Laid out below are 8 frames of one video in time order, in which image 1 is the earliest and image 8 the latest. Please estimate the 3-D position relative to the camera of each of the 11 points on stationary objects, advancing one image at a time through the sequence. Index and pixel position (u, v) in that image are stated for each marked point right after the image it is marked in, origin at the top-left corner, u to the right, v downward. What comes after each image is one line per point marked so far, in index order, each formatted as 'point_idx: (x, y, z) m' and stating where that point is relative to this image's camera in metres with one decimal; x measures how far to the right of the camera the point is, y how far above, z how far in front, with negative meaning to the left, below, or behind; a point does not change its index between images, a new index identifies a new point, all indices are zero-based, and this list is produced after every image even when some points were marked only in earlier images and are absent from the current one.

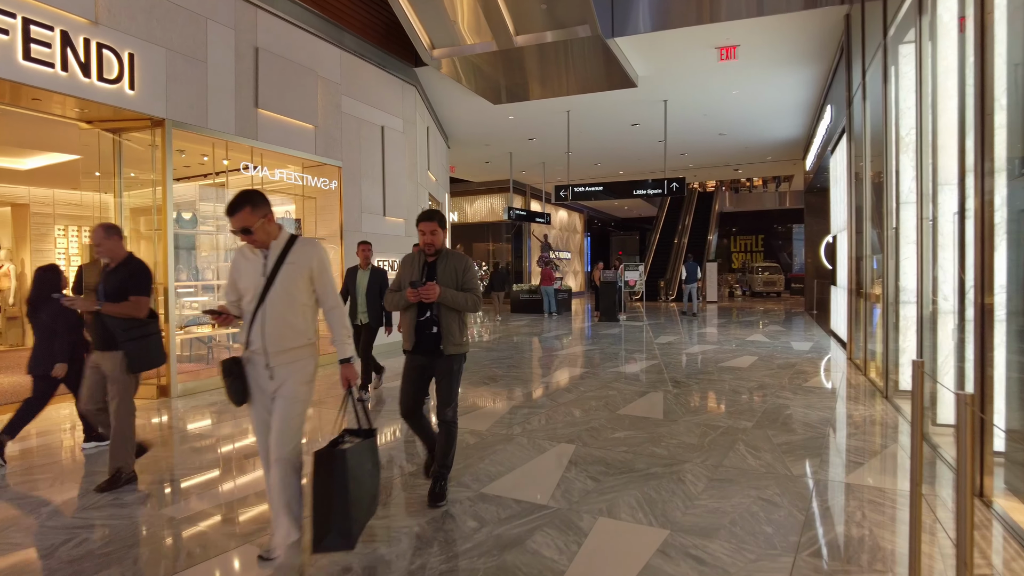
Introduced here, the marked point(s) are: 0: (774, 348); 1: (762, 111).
0: (+3.4, -0.8, +8.3) m
1: (+4.6, +3.2, +11.5) m
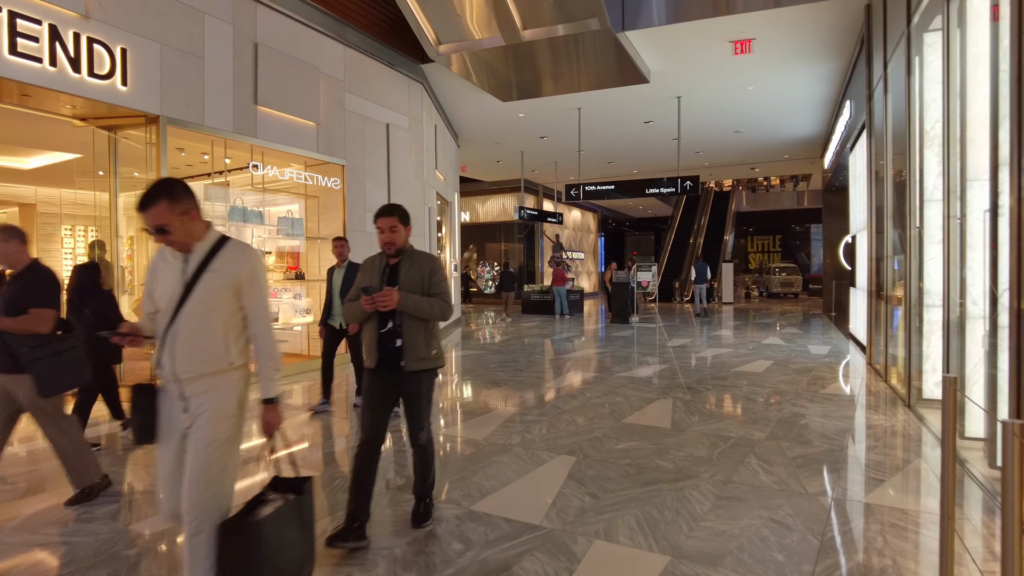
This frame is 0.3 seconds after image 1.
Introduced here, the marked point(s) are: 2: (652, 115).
0: (+3.5, -0.8, +8.0) m
1: (+4.7, +3.2, +11.2) m
2: (+2.6, +3.2, +11.5) m
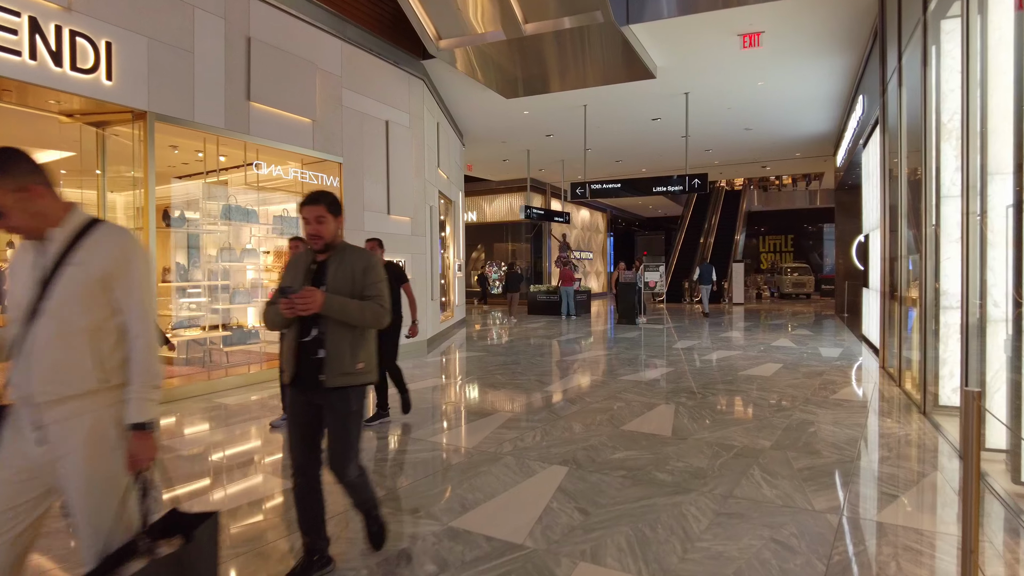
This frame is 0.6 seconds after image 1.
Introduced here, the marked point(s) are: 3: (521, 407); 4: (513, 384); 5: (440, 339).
0: (+3.6, -0.8, +7.8) m
1: (+4.8, +3.2, +10.9) m
2: (+2.6, +3.1, +11.3) m
3: (+0.1, -1.0, +5.1) m
4: (0.0, -1.0, +6.5) m
5: (-1.2, -0.8, +10.5) m
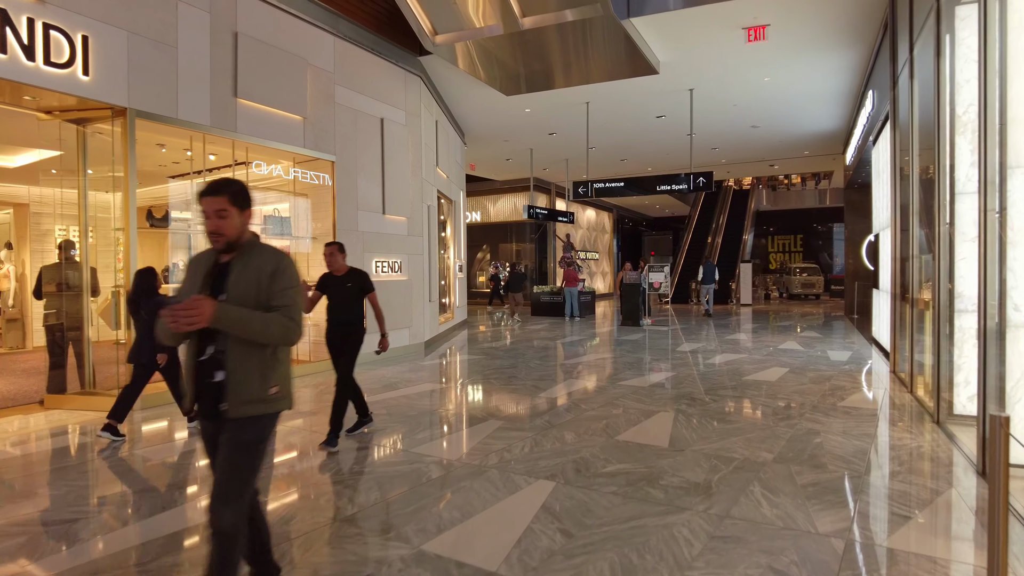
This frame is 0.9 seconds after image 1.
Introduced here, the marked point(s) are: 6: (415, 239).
0: (+3.5, -0.8, +7.5) m
1: (+4.8, +3.2, +10.7) m
2: (+2.7, +3.1, +11.0) m
3: (0.0, -1.0, +4.9) m
4: (0.0, -1.0, +6.3) m
5: (-1.2, -0.9, +10.3) m
6: (-1.3, +0.6, +8.4) m
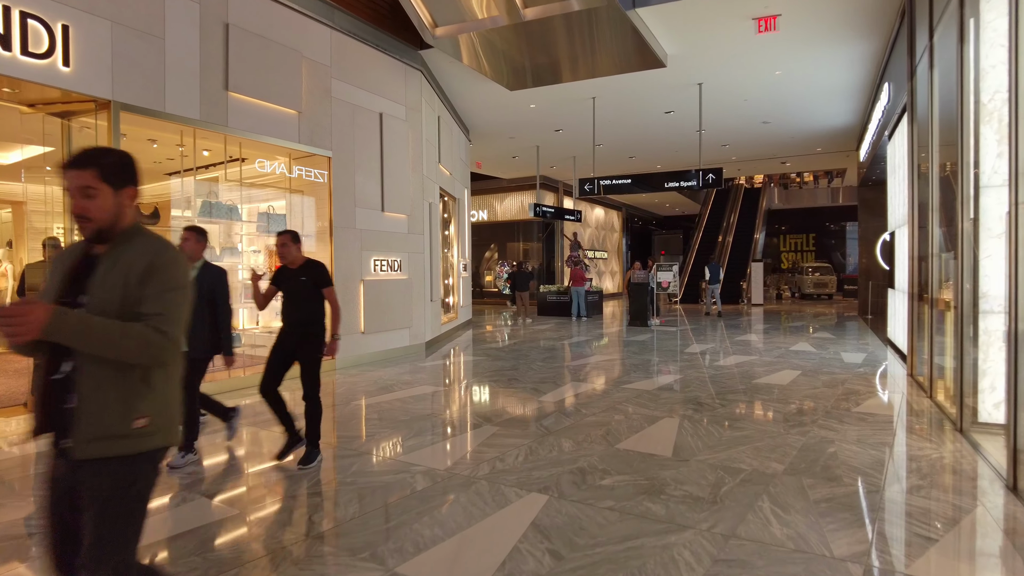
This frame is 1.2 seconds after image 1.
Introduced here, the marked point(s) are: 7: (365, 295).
0: (+3.6, -0.8, +7.3) m
1: (+4.9, +3.2, +10.4) m
2: (+2.7, +3.1, +10.8) m
3: (0.0, -1.0, +4.7) m
4: (0.0, -1.0, +6.1) m
5: (-1.1, -0.9, +10.1) m
6: (-1.3, +0.7, +8.2) m
7: (-1.7, -0.1, +7.3) m
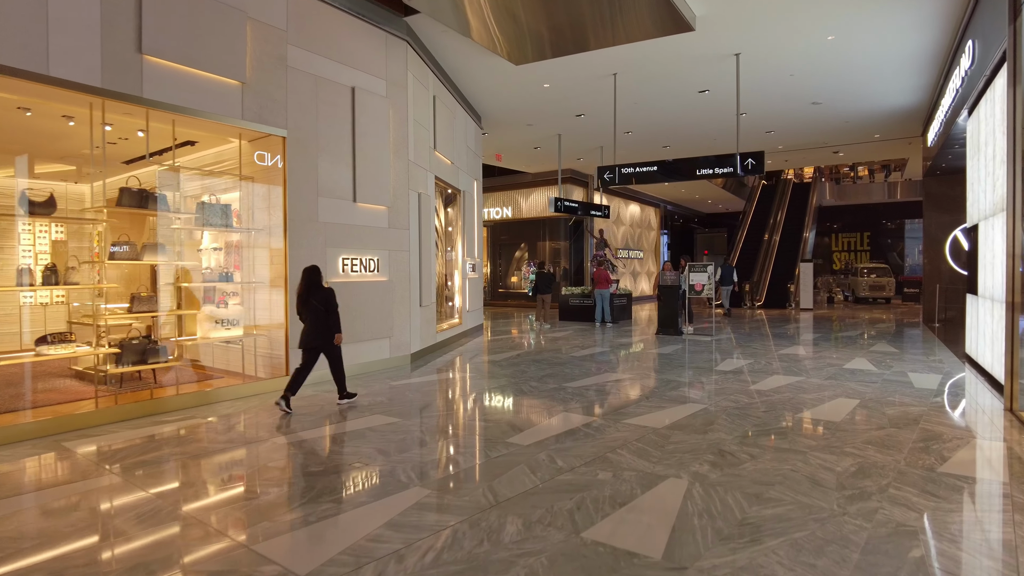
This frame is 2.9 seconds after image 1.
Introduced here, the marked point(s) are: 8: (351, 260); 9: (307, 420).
0: (+3.5, -0.9, +5.8) m
1: (+5.0, +3.1, +8.9) m
2: (+2.9, +3.1, +9.4) m
3: (-0.3, -1.0, +3.6) m
4: (-0.2, -1.0, +4.9) m
5: (-1.0, -0.9, +9.0) m
6: (-1.3, +0.6, +7.1) m
7: (-1.8, -0.1, +6.3) m
8: (-1.7, +0.3, +6.5) m
9: (-1.6, -1.0, +5.0) m
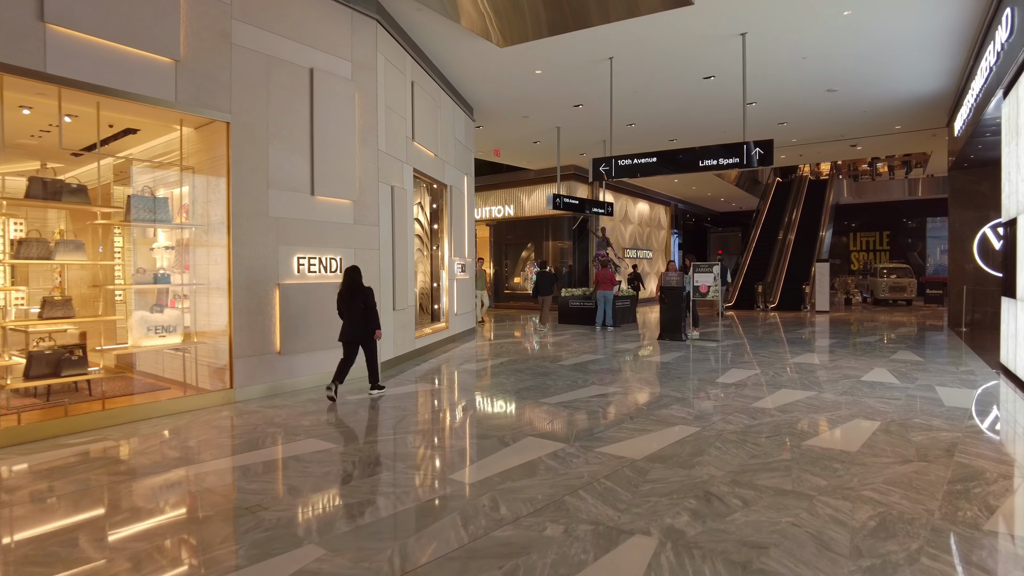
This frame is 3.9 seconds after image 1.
0: (+3.2, -0.9, +5.1) m
1: (+4.8, +3.1, +8.1) m
2: (+2.7, +3.1, +8.7) m
3: (-0.6, -1.0, +2.9) m
4: (-0.5, -1.0, +4.2) m
5: (-1.2, -0.9, +8.3) m
6: (-1.5, +0.6, +6.5) m
7: (-2.0, -0.1, +5.6) m
8: (-1.9, +0.3, +5.9) m
9: (-1.9, -1.0, +4.4) m
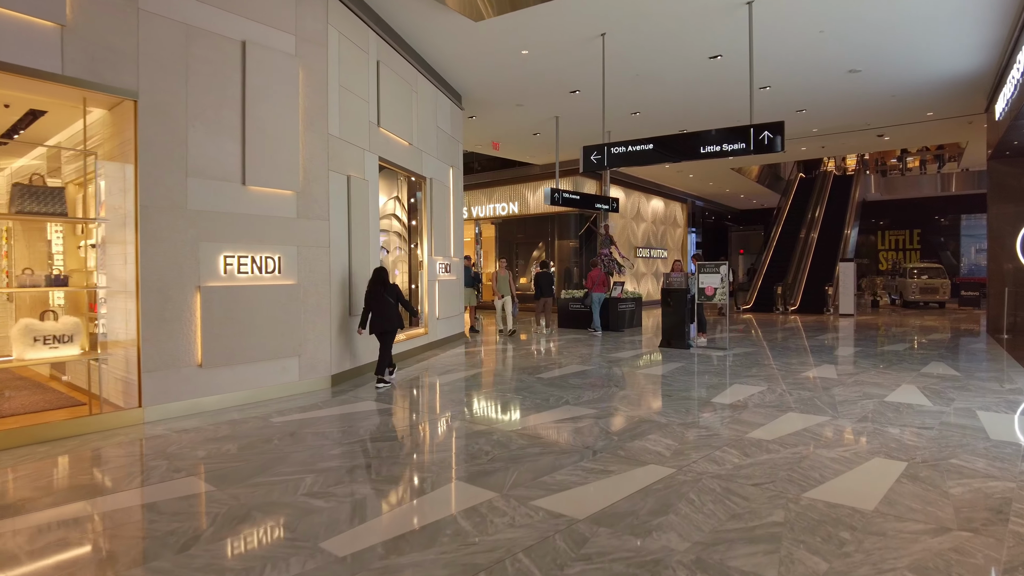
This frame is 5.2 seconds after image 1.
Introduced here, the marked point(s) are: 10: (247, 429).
0: (+2.9, -0.9, +4.2) m
1: (+4.6, +3.1, +7.1) m
2: (+2.5, +3.0, +7.8) m
3: (-1.0, -1.0, +2.1) m
4: (-0.8, -1.1, +3.4) m
5: (-1.4, -0.9, +7.6) m
6: (-1.8, +0.6, +5.7) m
7: (-2.4, -0.2, +4.9) m
8: (-2.2, +0.2, +5.1) m
9: (-2.2, -1.1, +3.6) m
10: (-1.8, -1.0, +4.4) m
